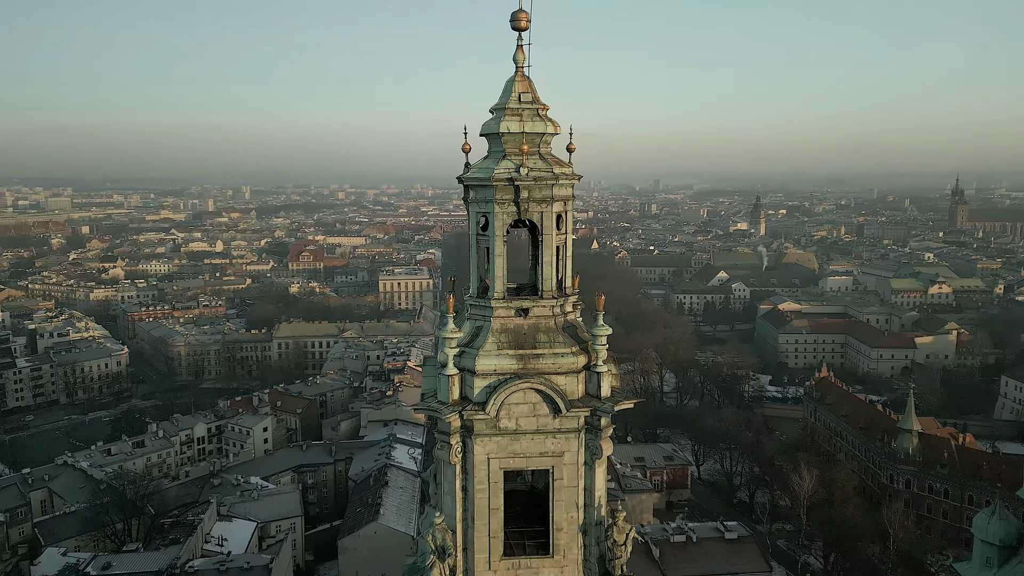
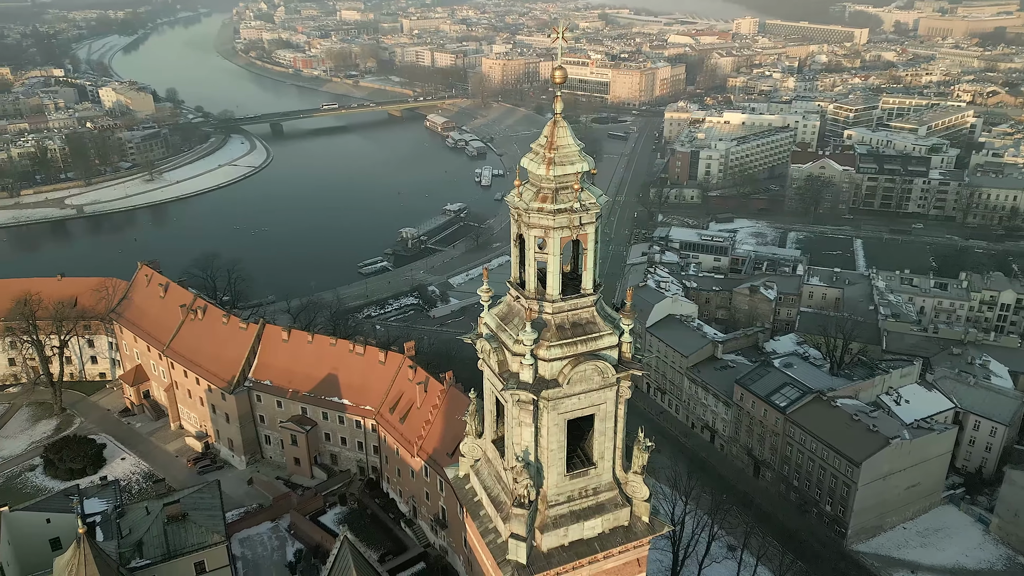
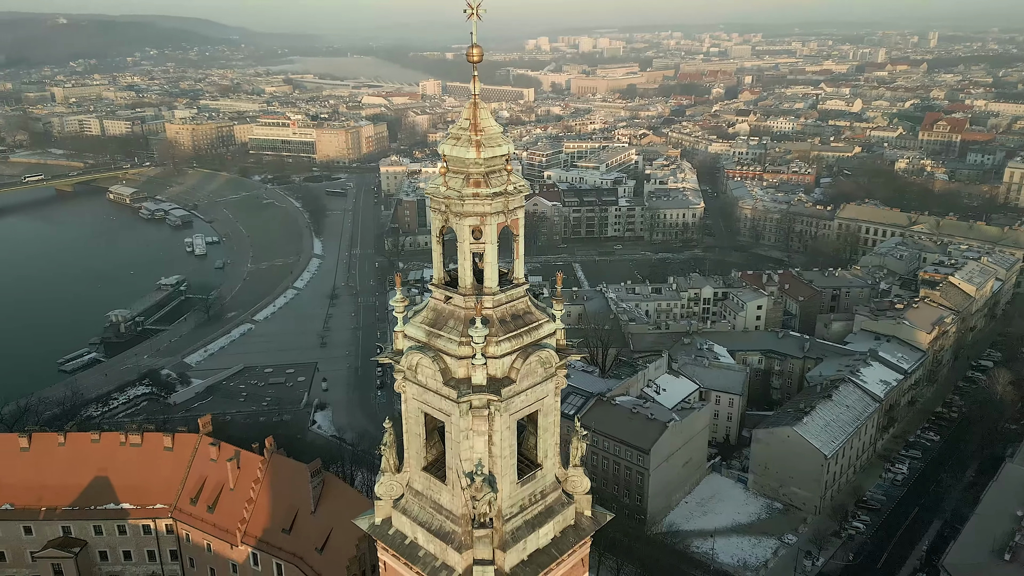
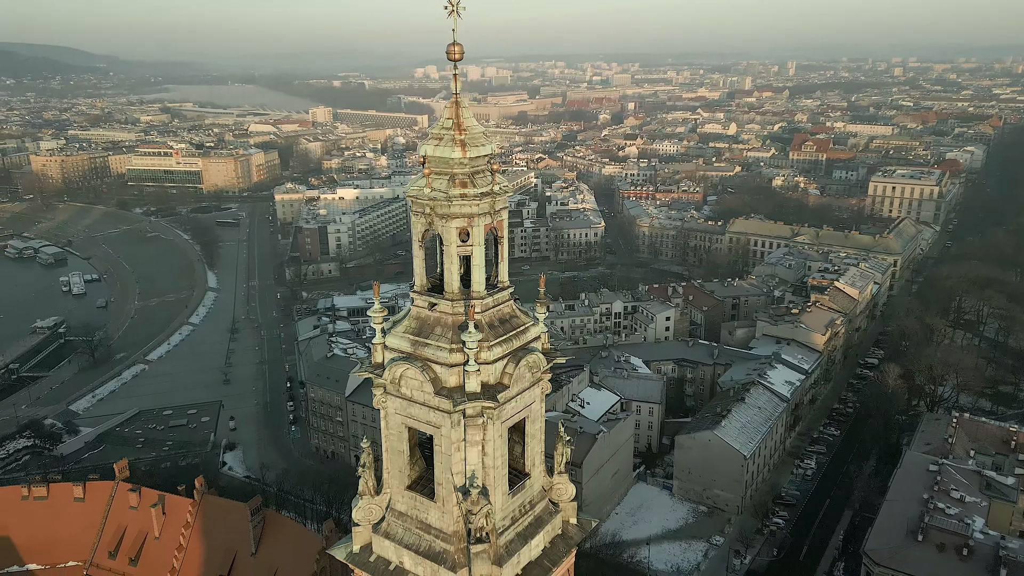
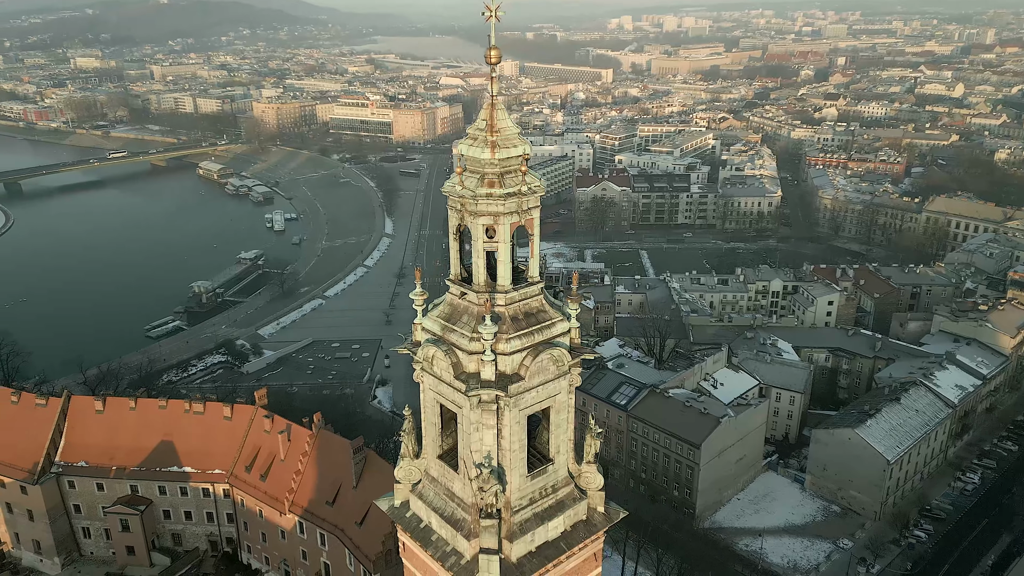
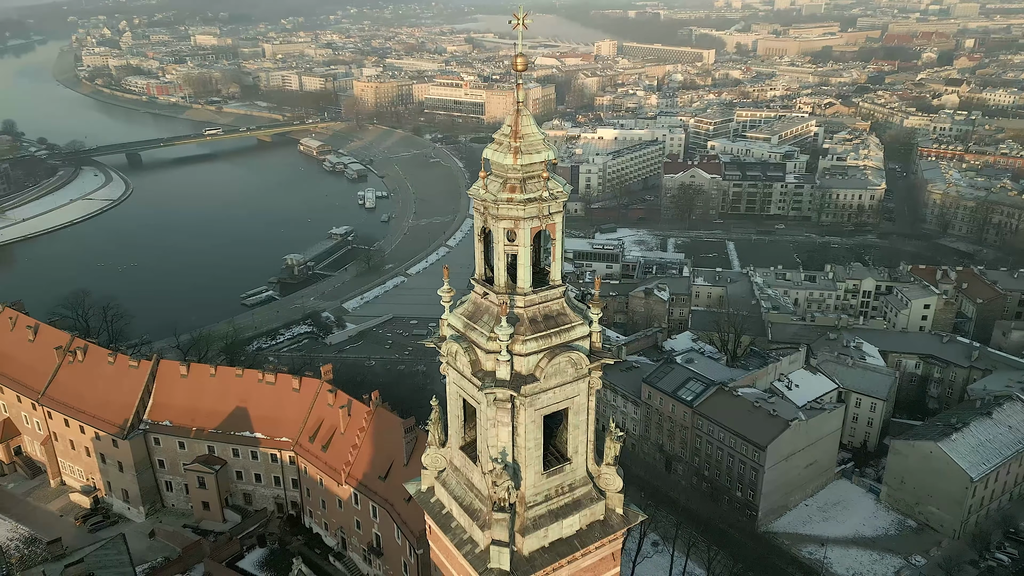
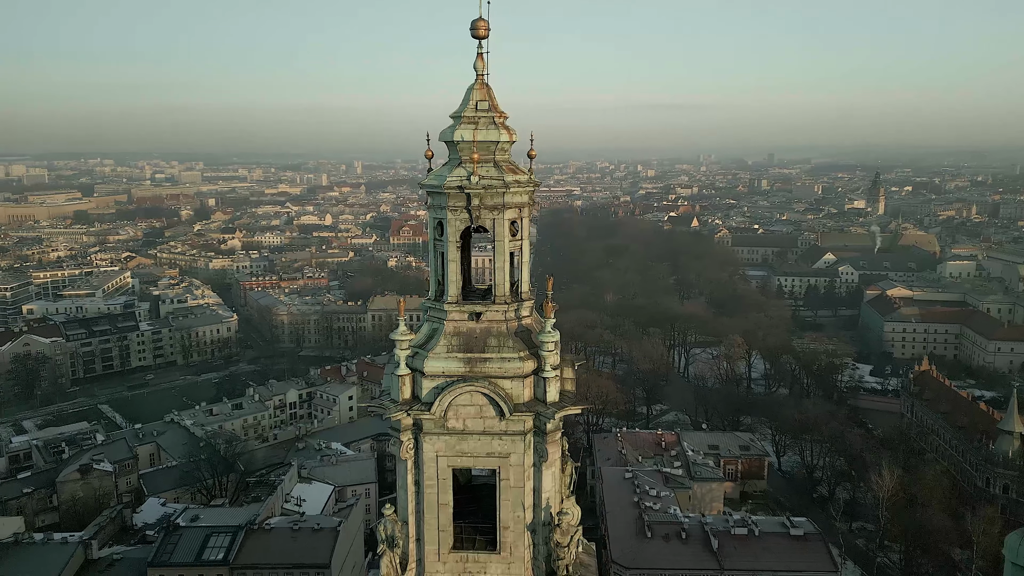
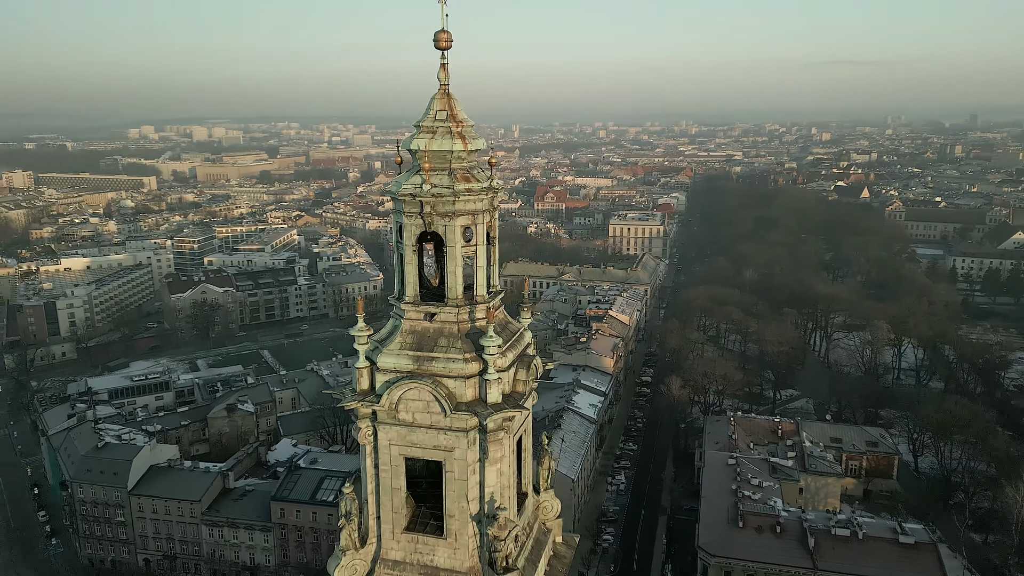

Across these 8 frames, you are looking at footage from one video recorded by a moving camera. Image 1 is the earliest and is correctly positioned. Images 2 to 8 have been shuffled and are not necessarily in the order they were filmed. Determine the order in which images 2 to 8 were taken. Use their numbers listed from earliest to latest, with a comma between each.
7, 8, 4, 3, 5, 6, 2
